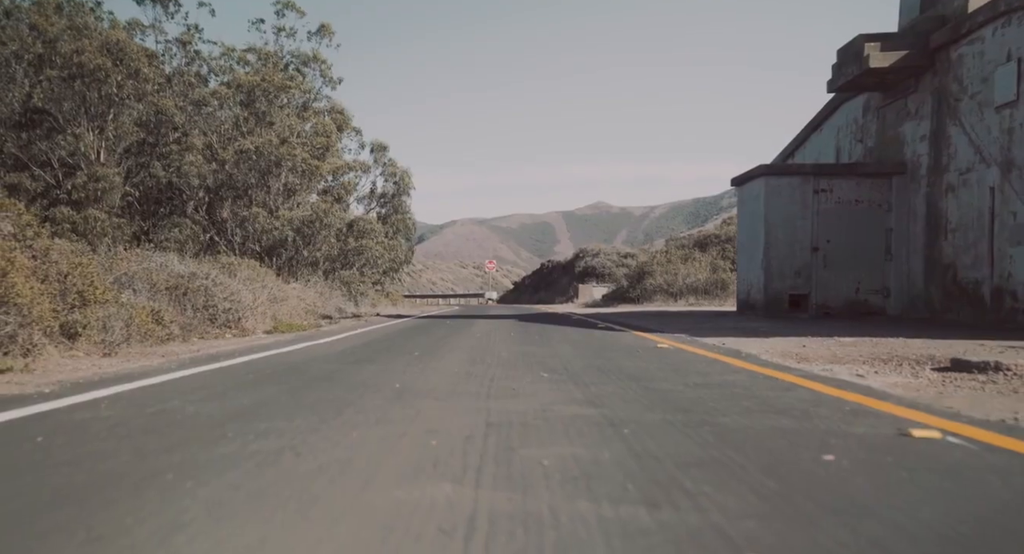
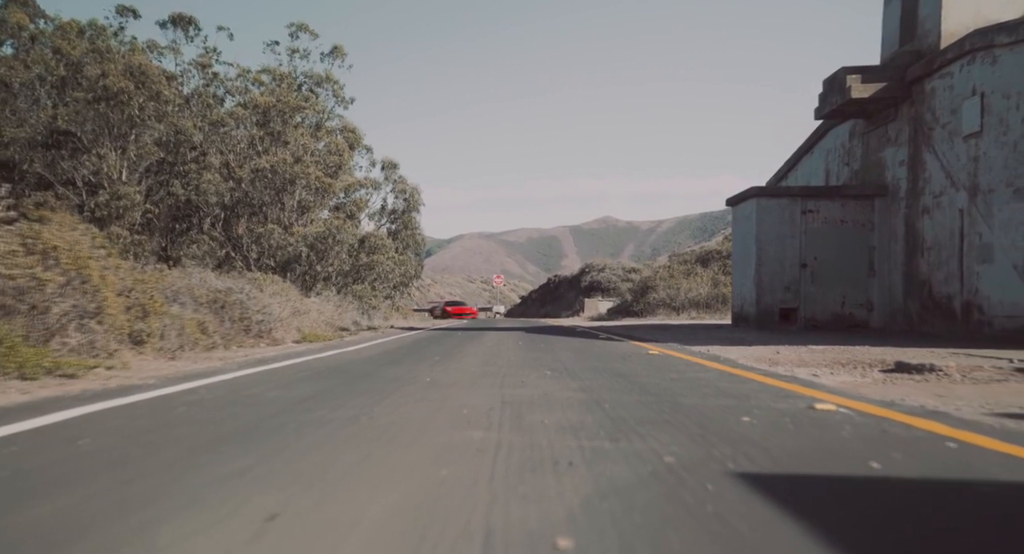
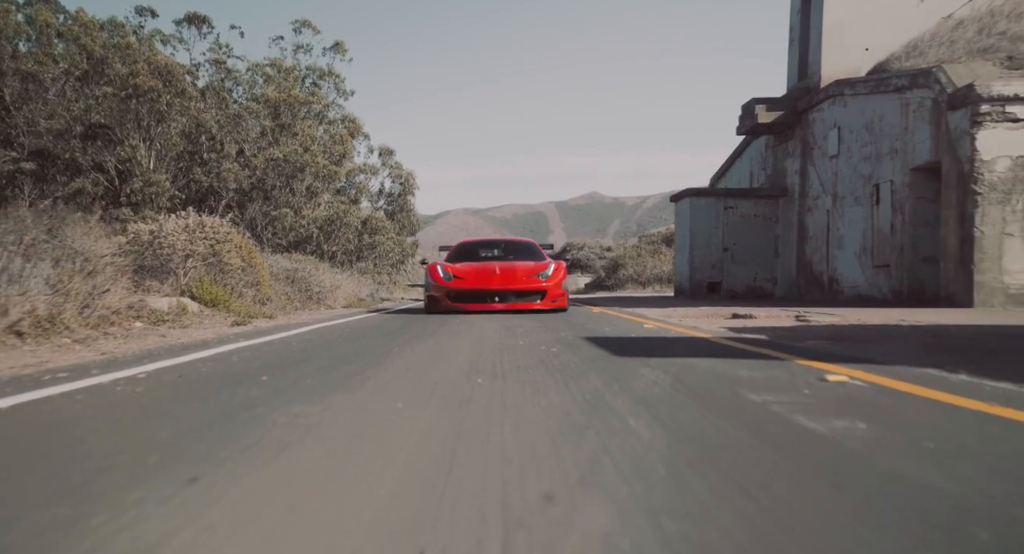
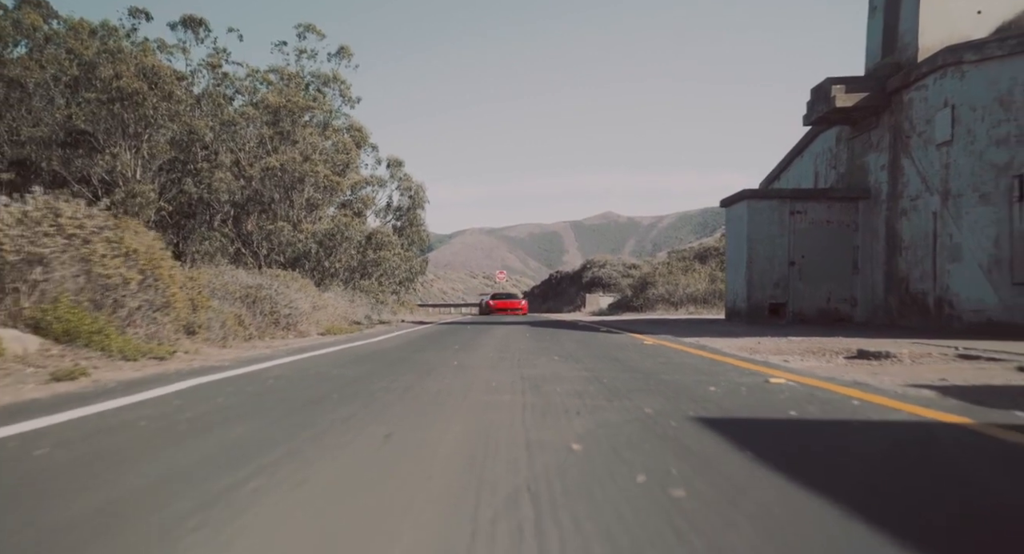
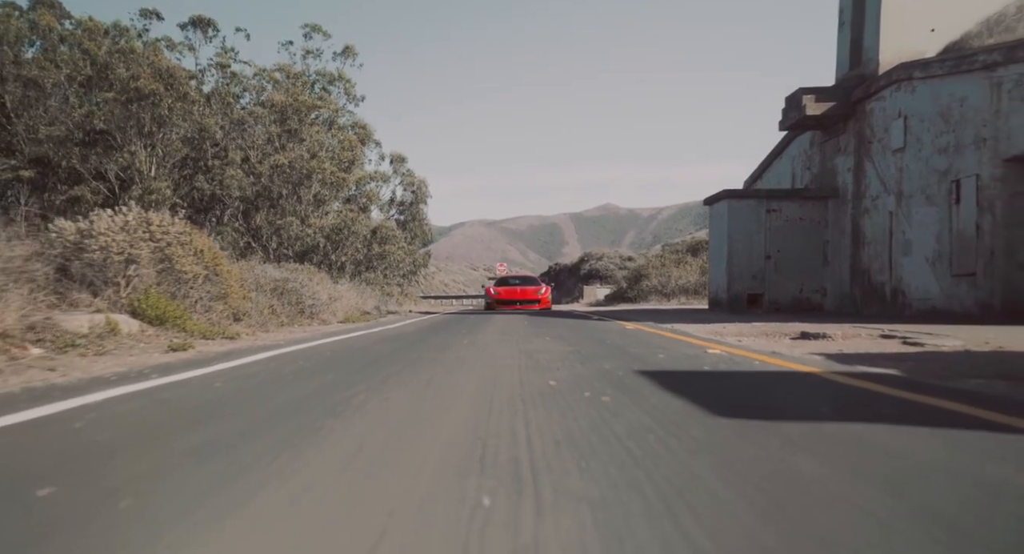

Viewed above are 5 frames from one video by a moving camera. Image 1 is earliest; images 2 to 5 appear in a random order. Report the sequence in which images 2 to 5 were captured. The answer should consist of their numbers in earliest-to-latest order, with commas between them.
2, 4, 5, 3
